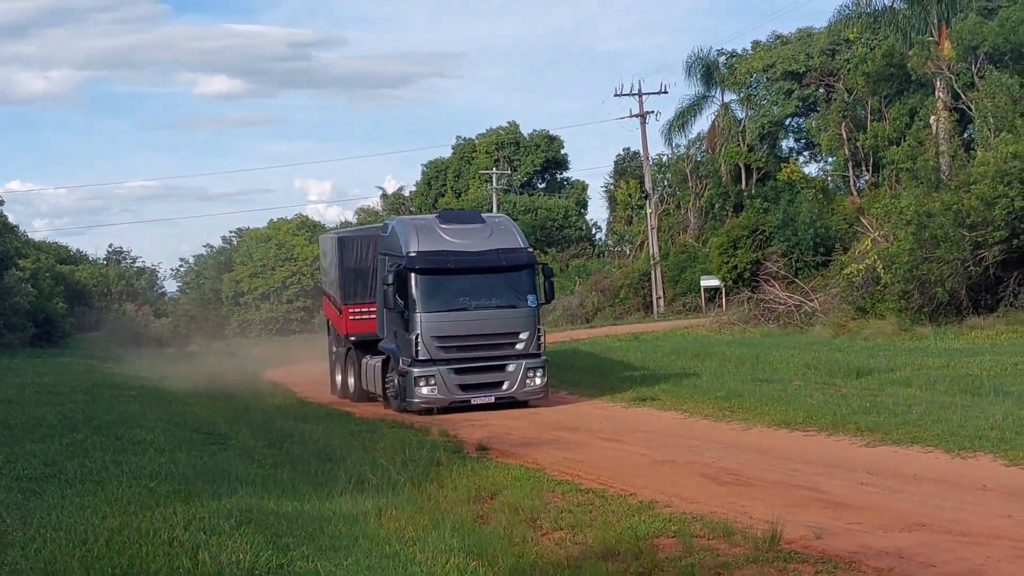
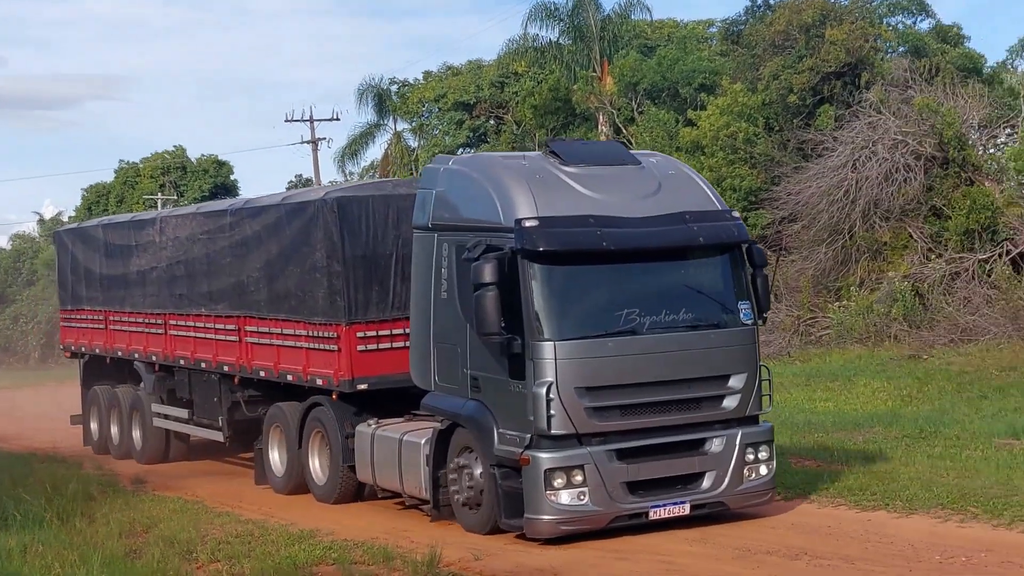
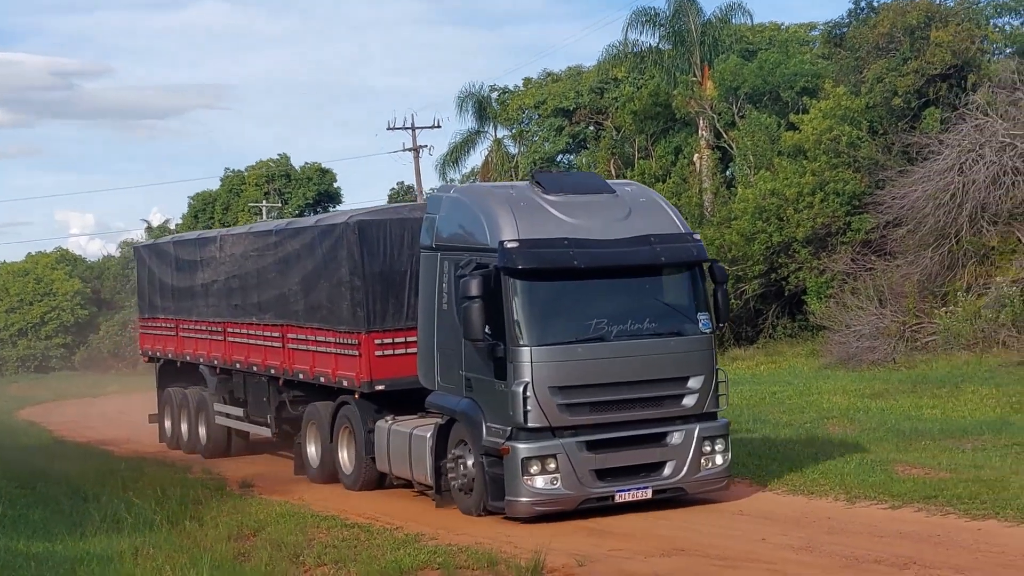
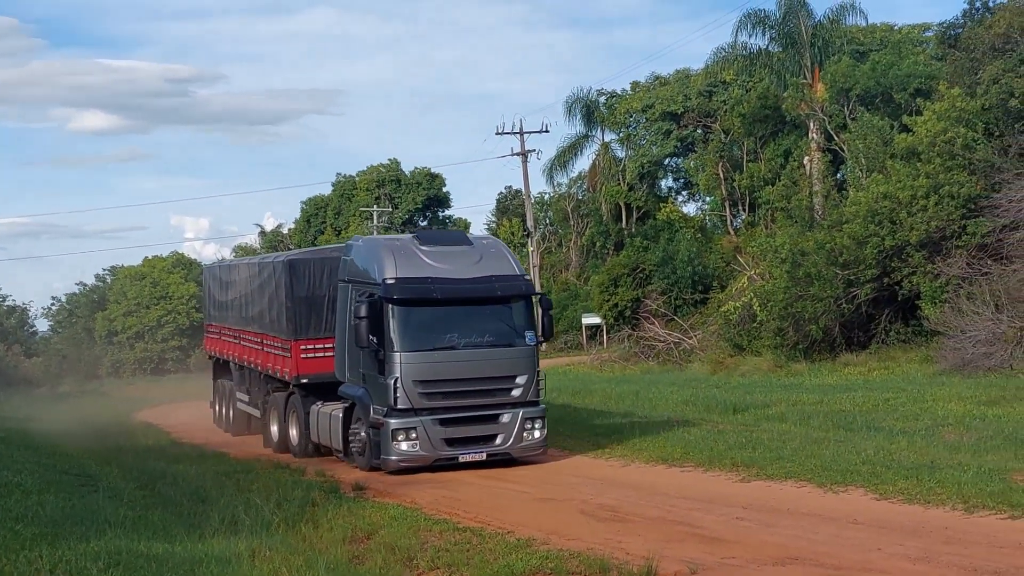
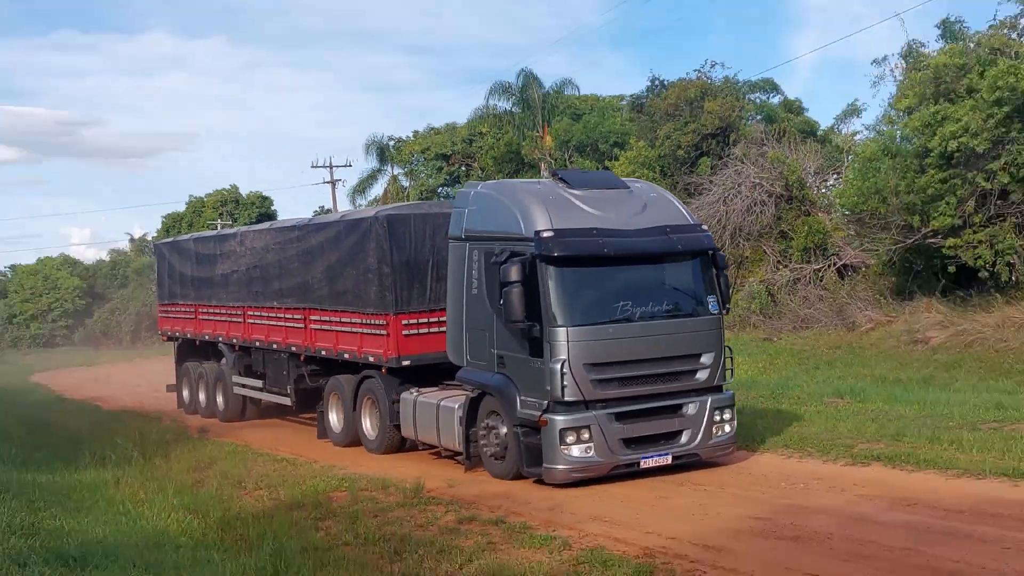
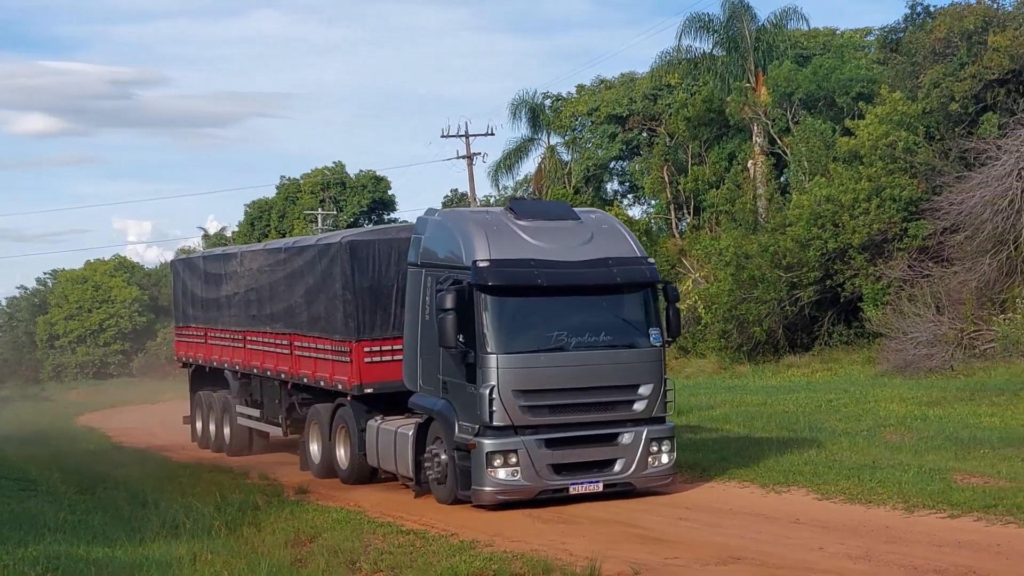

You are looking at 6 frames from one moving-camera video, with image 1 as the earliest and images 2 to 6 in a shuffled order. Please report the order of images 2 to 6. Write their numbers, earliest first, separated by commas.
4, 6, 3, 2, 5
